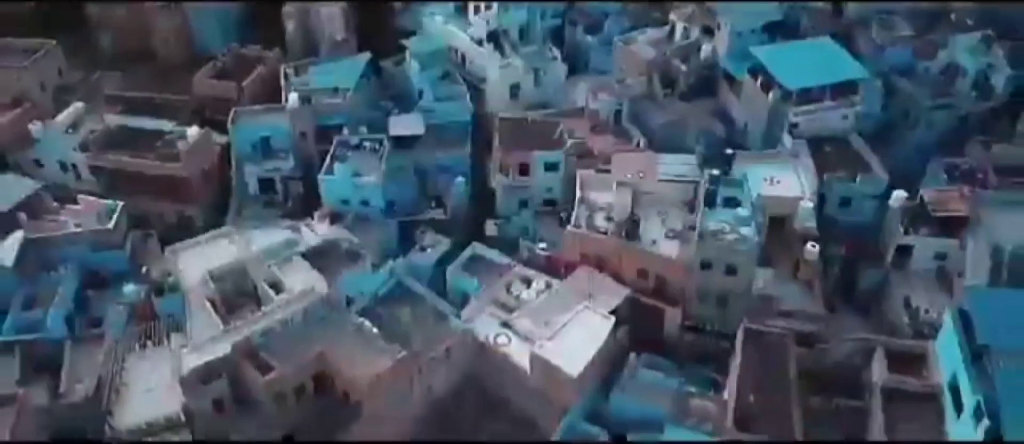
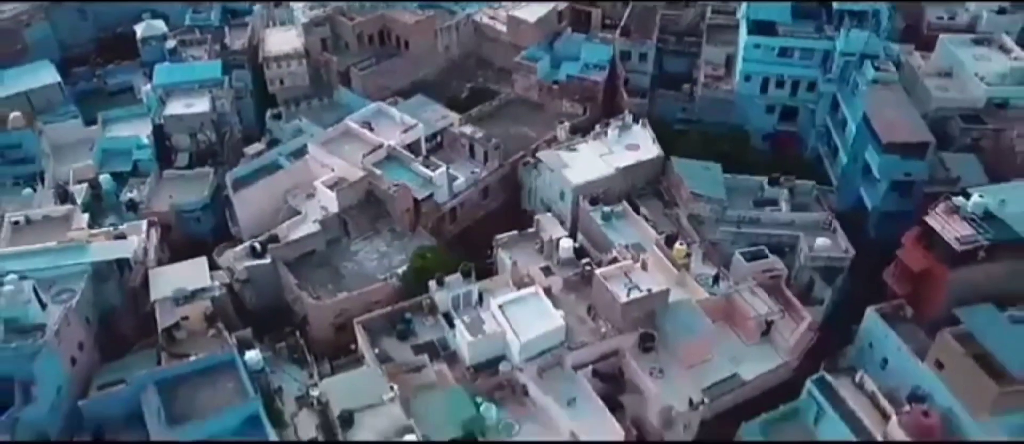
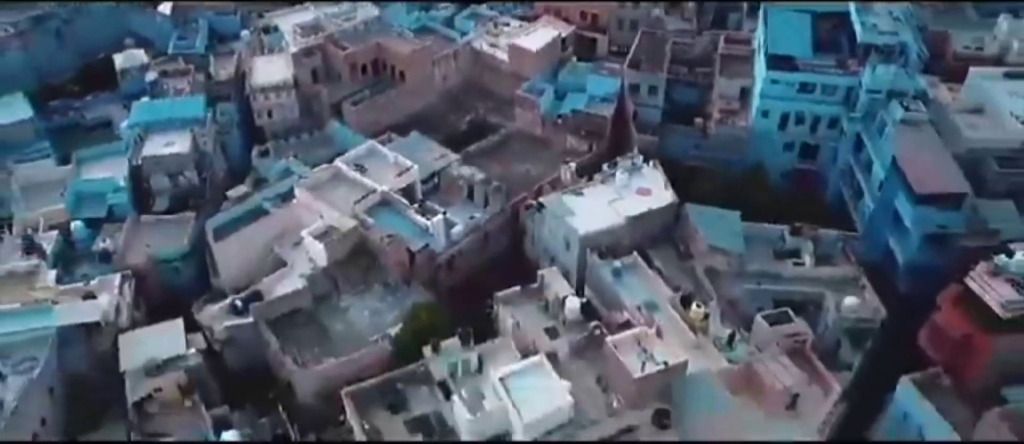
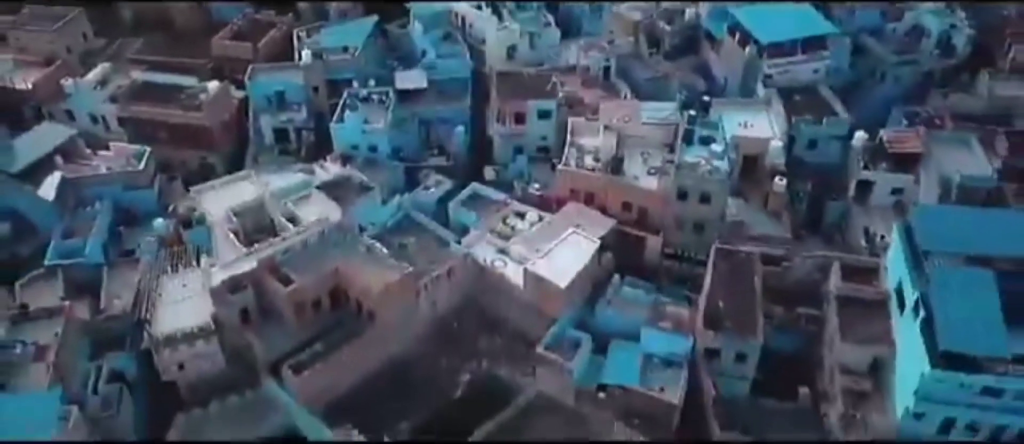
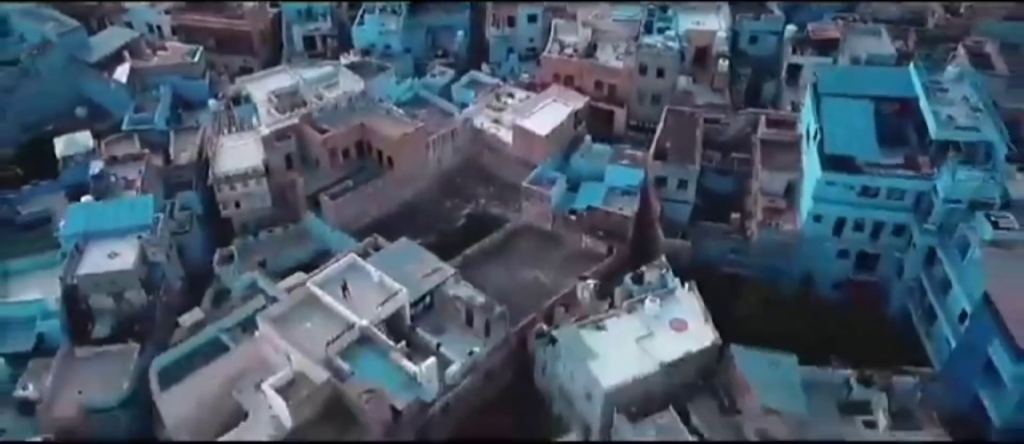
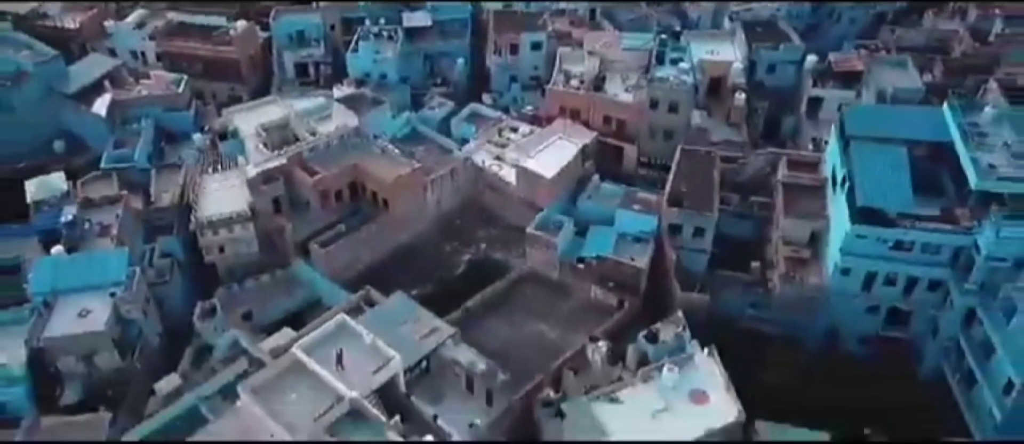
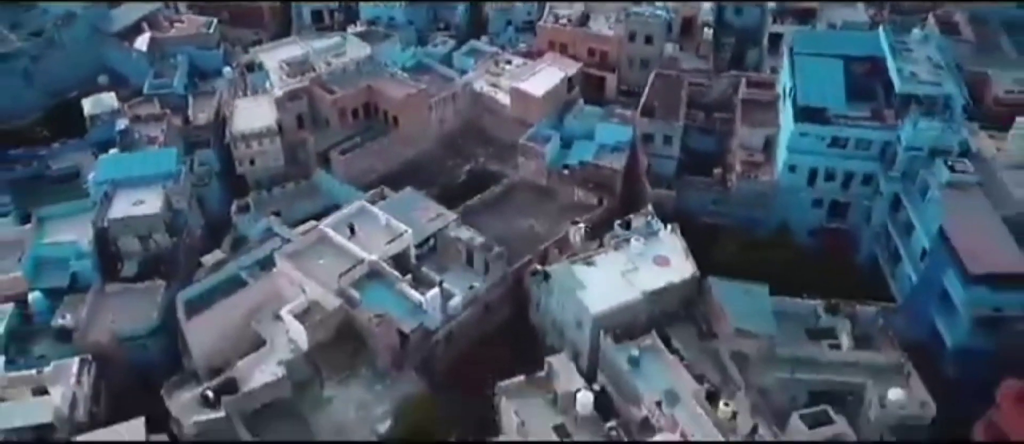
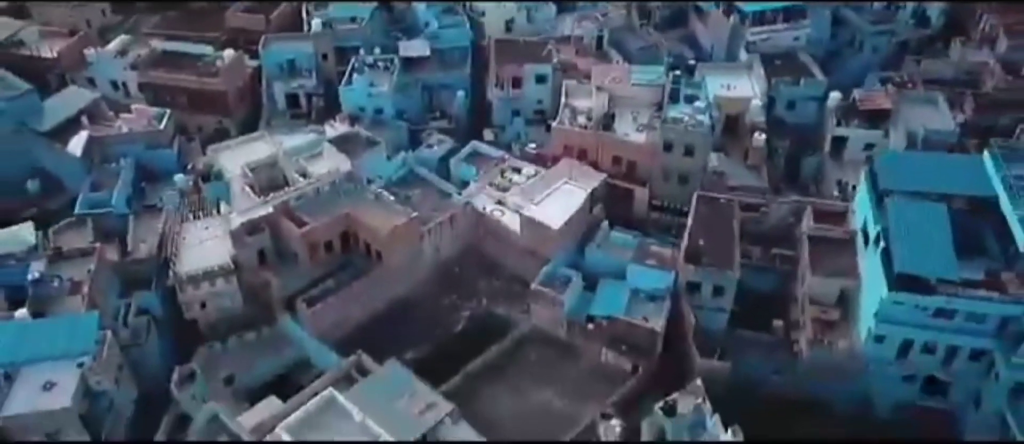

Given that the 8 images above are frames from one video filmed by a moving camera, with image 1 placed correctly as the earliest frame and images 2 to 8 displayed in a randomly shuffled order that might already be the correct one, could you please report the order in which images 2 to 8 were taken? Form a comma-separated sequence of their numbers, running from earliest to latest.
4, 8, 6, 5, 7, 3, 2
